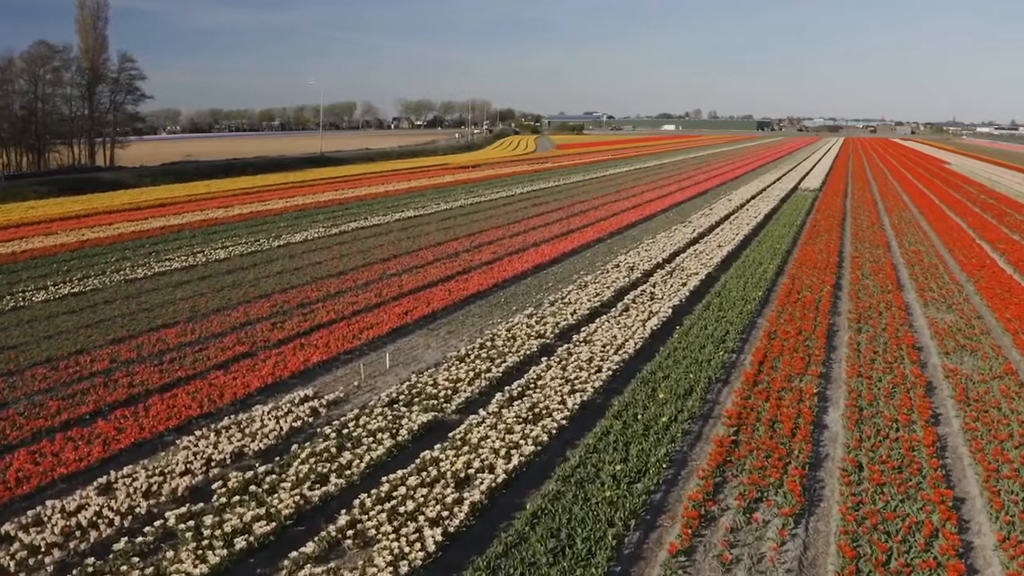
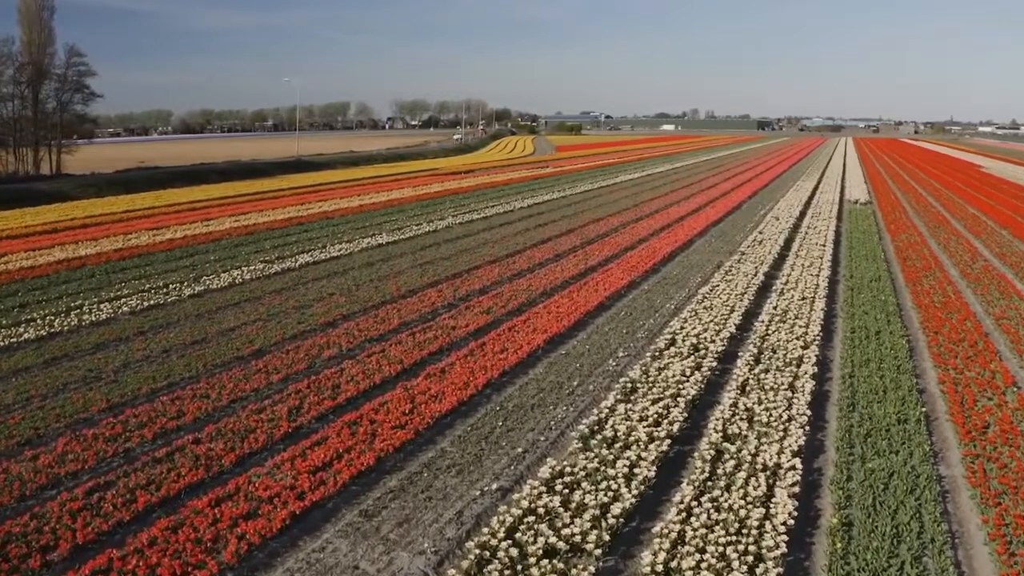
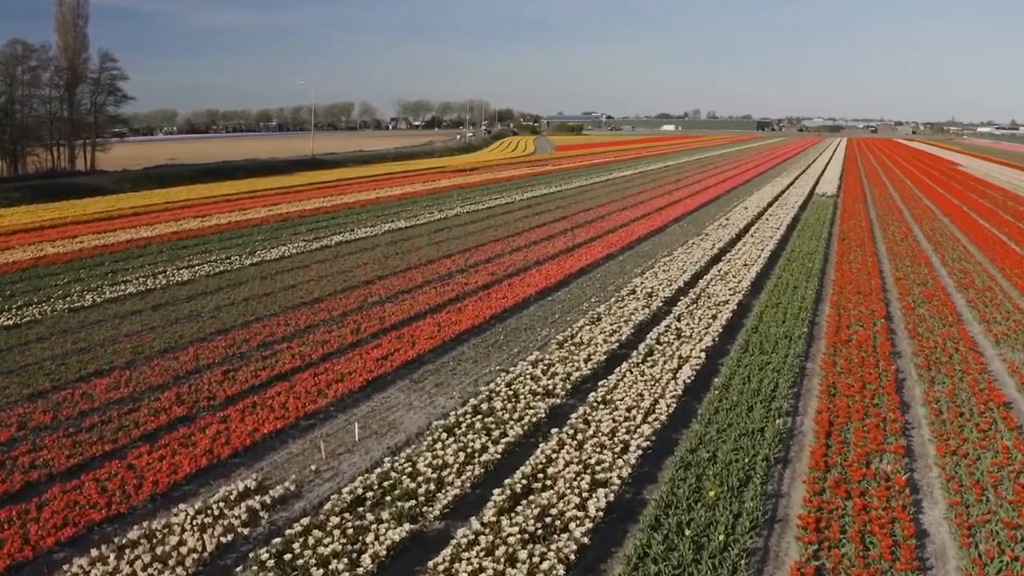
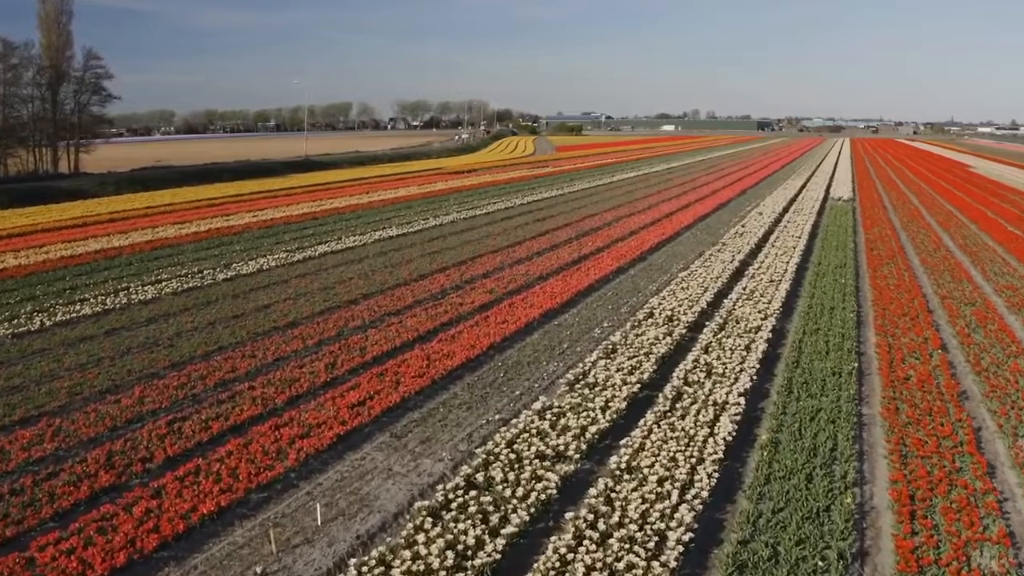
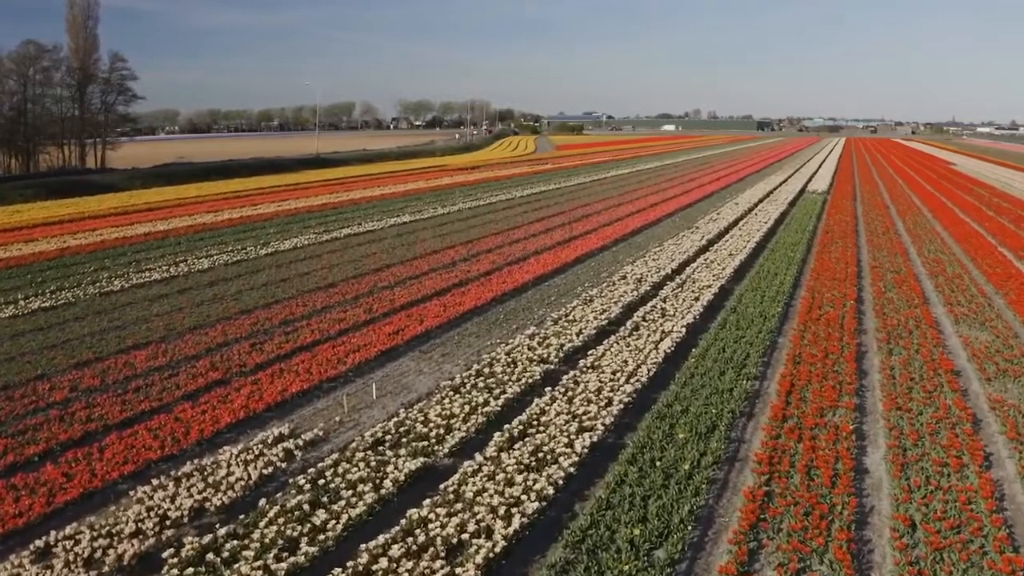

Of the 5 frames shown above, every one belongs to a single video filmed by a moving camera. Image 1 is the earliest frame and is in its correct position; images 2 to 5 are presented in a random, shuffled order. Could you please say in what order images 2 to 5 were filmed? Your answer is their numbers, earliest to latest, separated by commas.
5, 3, 4, 2
